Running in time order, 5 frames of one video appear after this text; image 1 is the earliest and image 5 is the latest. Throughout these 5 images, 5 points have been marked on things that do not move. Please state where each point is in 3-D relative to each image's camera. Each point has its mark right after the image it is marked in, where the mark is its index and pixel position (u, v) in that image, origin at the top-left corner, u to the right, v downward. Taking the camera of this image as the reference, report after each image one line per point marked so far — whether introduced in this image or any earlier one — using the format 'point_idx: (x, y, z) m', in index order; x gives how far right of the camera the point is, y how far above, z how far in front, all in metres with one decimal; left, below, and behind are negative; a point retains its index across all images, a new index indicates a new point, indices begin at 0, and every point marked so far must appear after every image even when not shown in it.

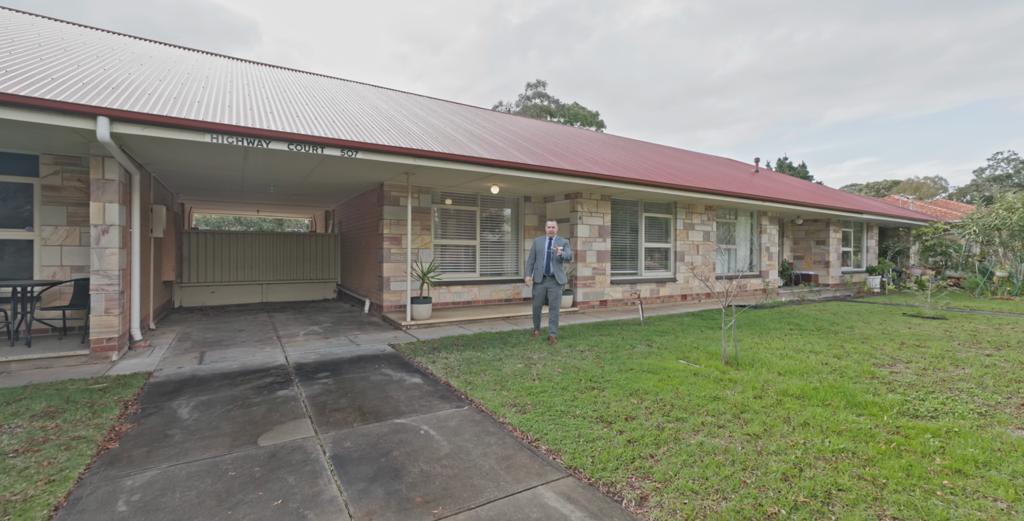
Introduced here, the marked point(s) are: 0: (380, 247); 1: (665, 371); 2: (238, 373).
0: (-2.3, +0.2, +7.9) m
1: (+1.5, -1.1, +4.6) m
2: (-2.8, -1.1, +4.6) m
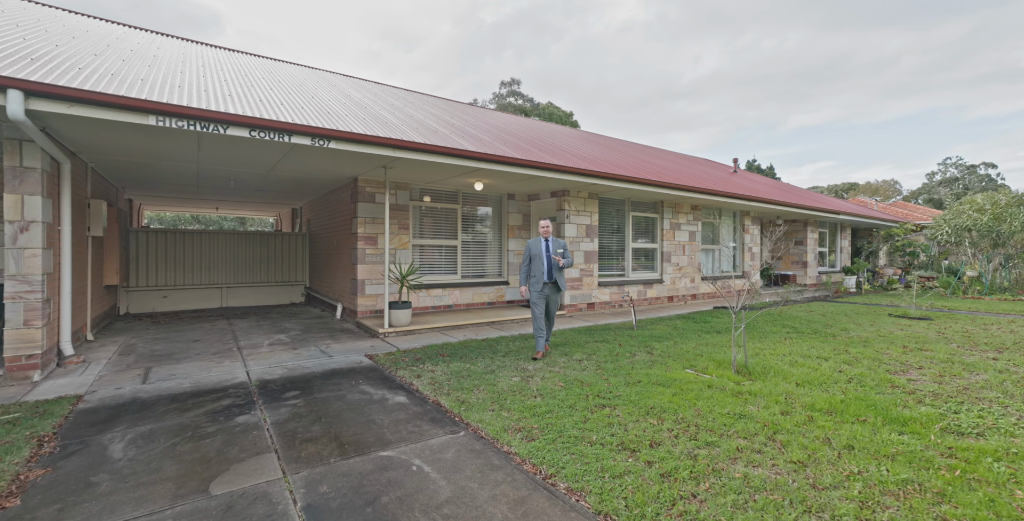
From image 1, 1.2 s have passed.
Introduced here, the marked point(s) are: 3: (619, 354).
0: (-2.5, +0.2, +7.3) m
1: (+1.5, -1.1, +4.2) m
2: (-2.8, -1.1, +4.0) m
3: (+1.3, -1.1, +5.4) m
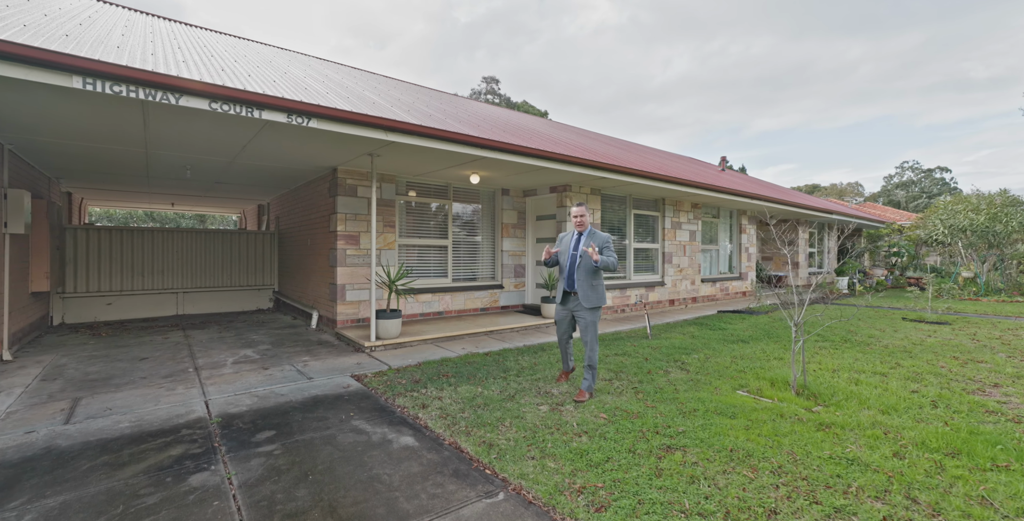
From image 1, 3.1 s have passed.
0: (-2.5, +0.2, +6.3) m
1: (+1.7, -1.2, +3.5) m
2: (-2.5, -1.2, +3.0) m
3: (+1.4, -1.1, +4.7) m
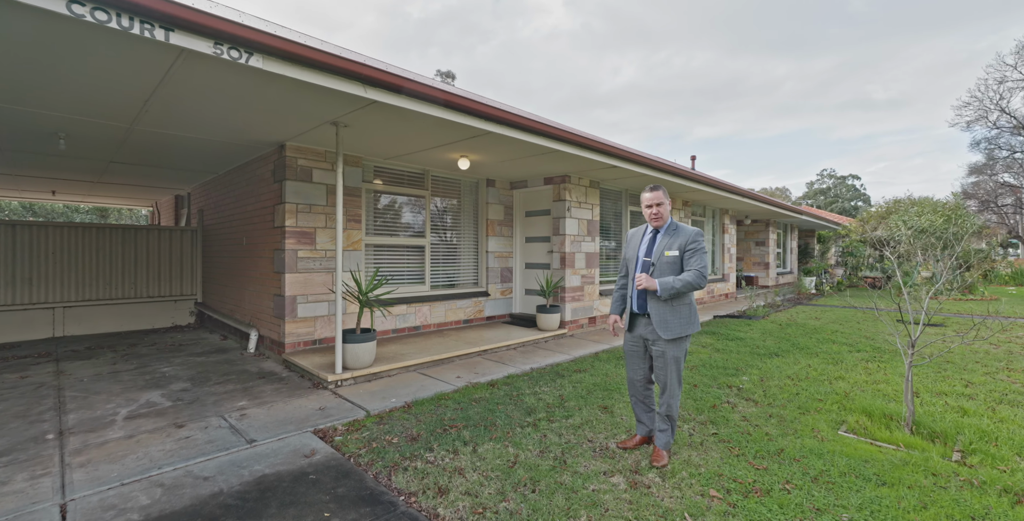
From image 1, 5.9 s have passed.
0: (-2.5, +0.1, +4.8) m
1: (+2.1, -1.2, +2.5) m
2: (-2.1, -1.2, +1.6) m
3: (+1.6, -1.1, +3.7) m
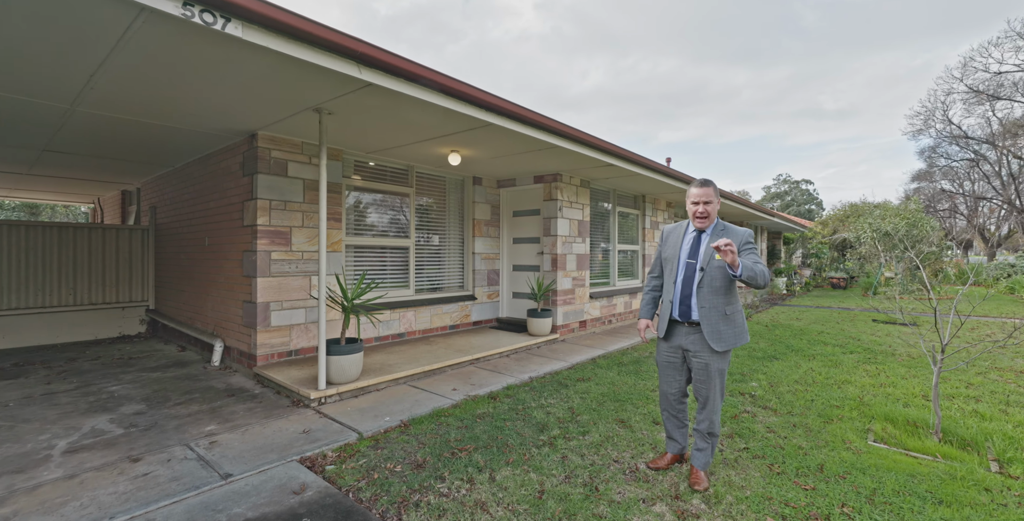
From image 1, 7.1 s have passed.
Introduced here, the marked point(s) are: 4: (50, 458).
0: (-2.5, +0.1, +4.3) m
1: (+2.2, -1.2, +2.4) m
2: (-1.9, -1.2, +1.1) m
3: (+1.7, -1.2, +3.5) m
4: (-2.6, -1.1, +2.6) m
